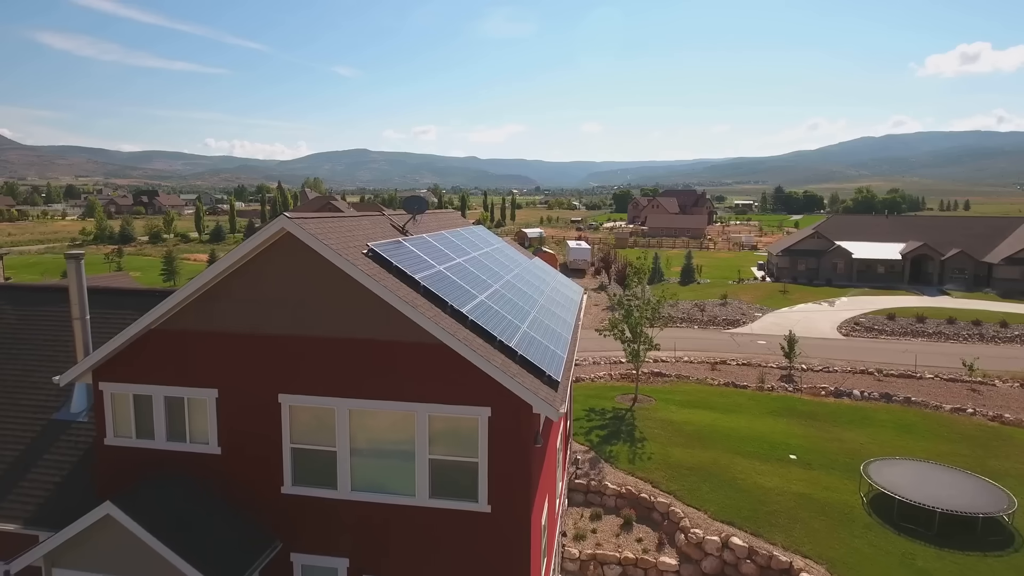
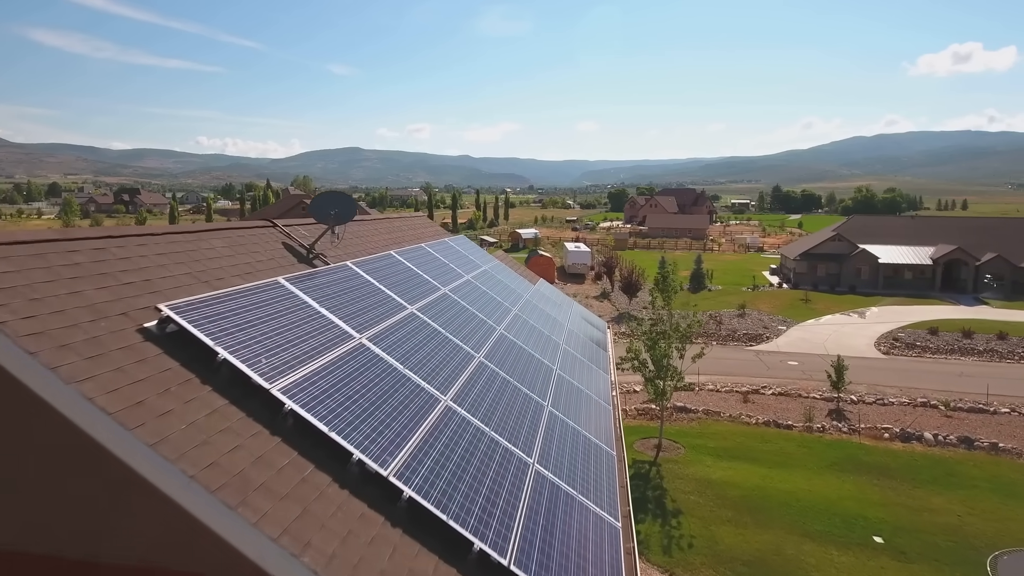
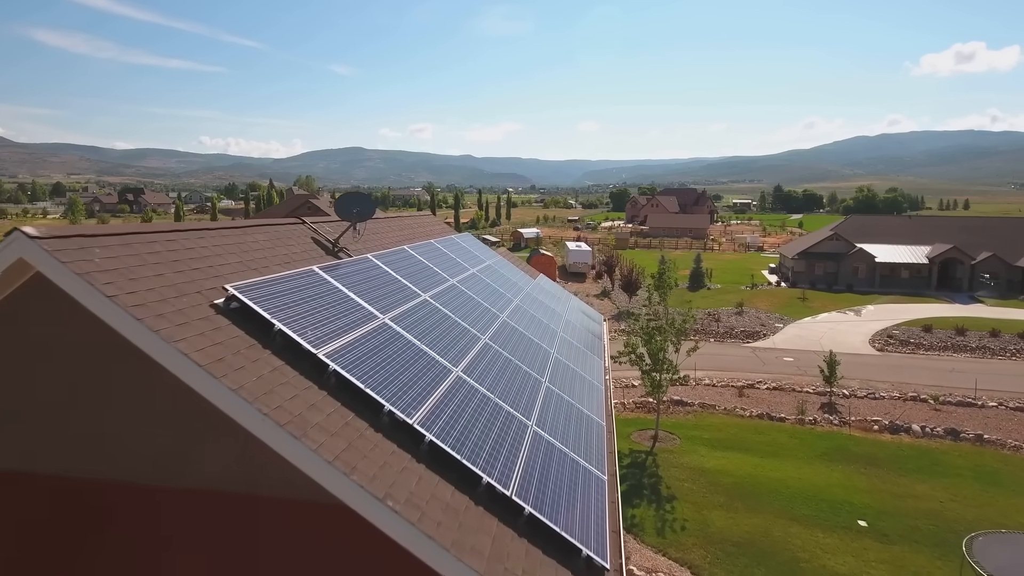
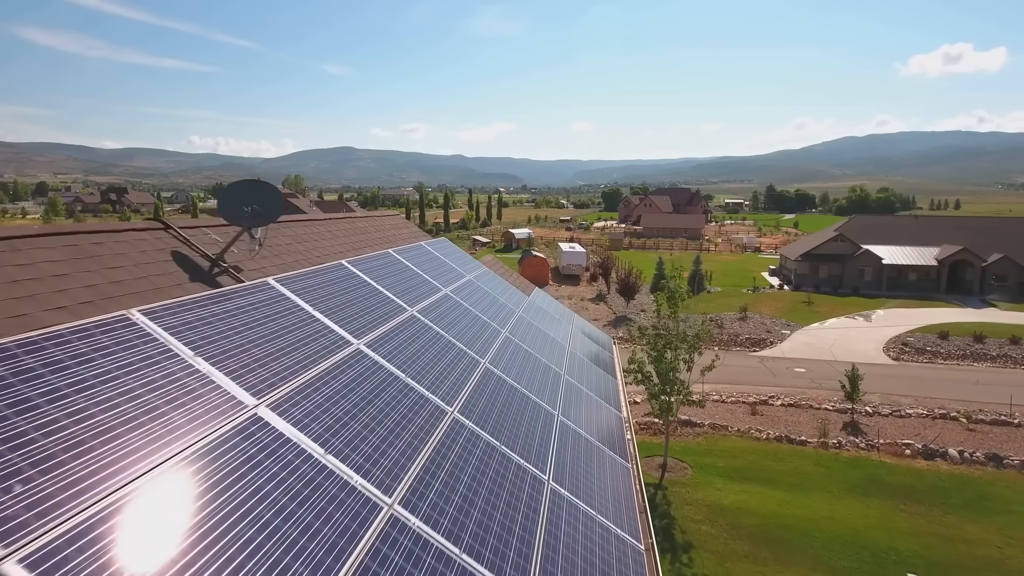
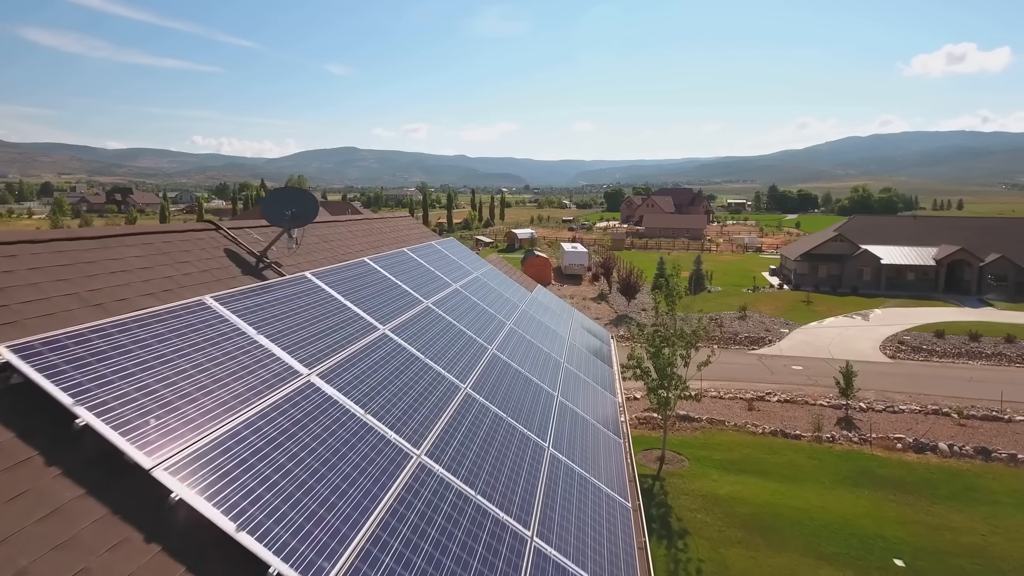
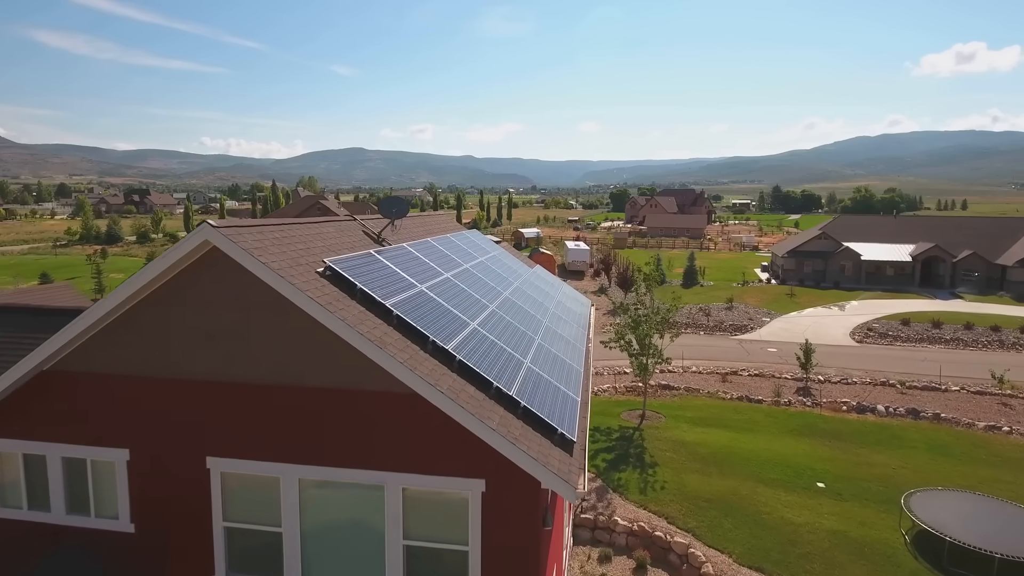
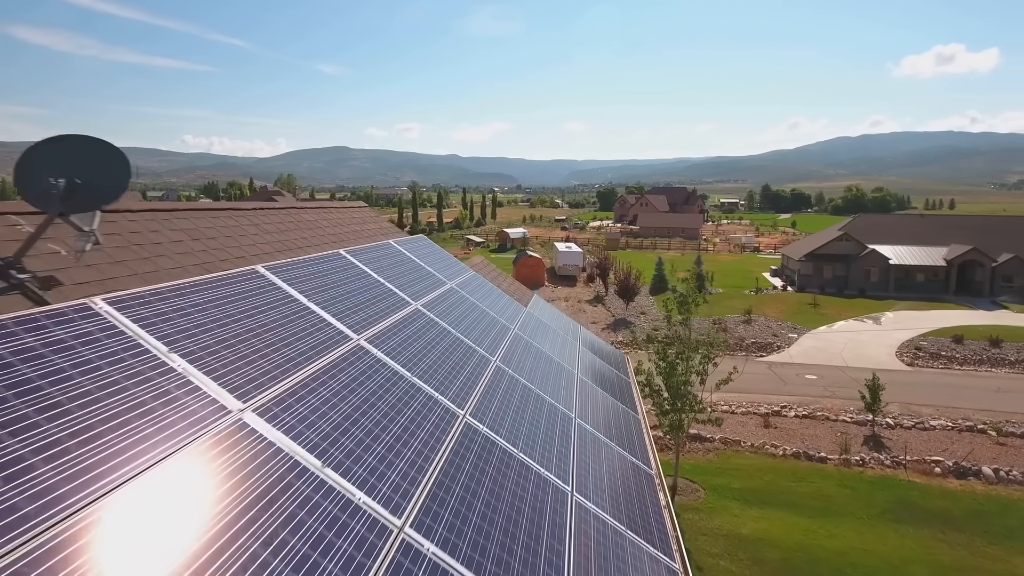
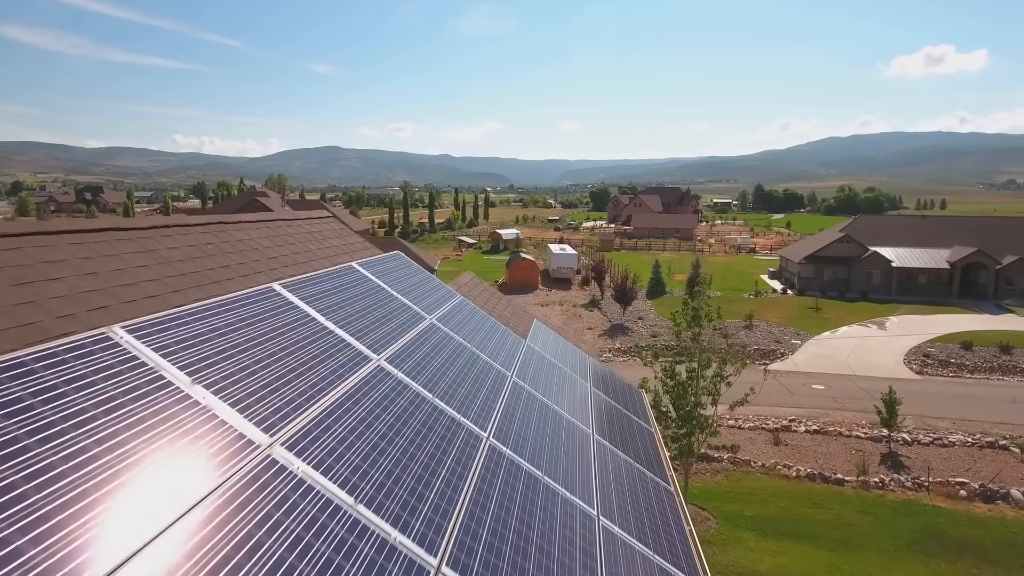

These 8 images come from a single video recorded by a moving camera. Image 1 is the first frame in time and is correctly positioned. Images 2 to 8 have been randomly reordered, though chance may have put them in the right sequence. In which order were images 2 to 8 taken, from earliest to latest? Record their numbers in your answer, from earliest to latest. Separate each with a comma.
6, 3, 2, 5, 4, 7, 8
